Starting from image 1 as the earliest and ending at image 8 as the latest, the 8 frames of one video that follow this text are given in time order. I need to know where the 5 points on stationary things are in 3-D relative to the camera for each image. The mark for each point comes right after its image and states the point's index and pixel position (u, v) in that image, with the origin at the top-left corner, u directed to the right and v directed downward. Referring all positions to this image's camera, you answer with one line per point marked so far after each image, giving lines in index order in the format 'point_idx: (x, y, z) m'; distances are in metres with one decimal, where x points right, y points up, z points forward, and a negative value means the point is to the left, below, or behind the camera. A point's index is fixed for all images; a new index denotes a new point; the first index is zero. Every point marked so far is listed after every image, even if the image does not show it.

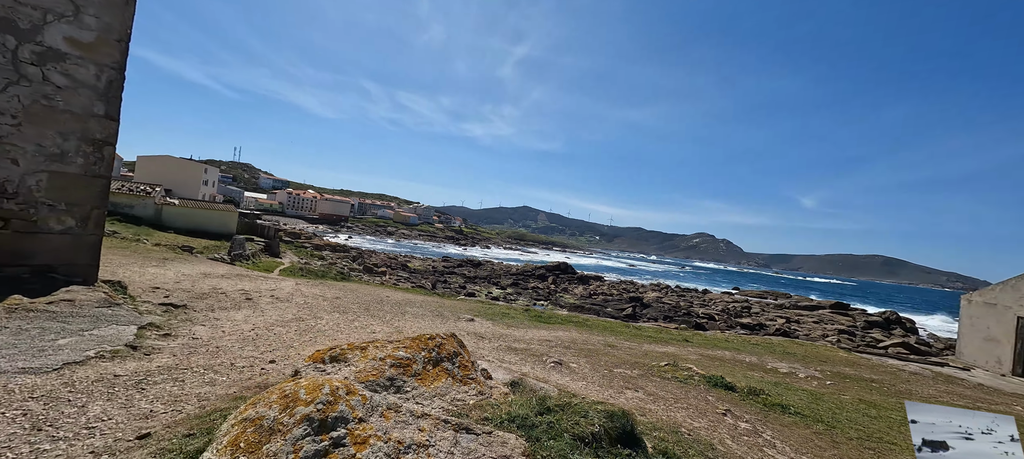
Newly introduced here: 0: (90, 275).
0: (-7.1, -0.8, +7.0) m
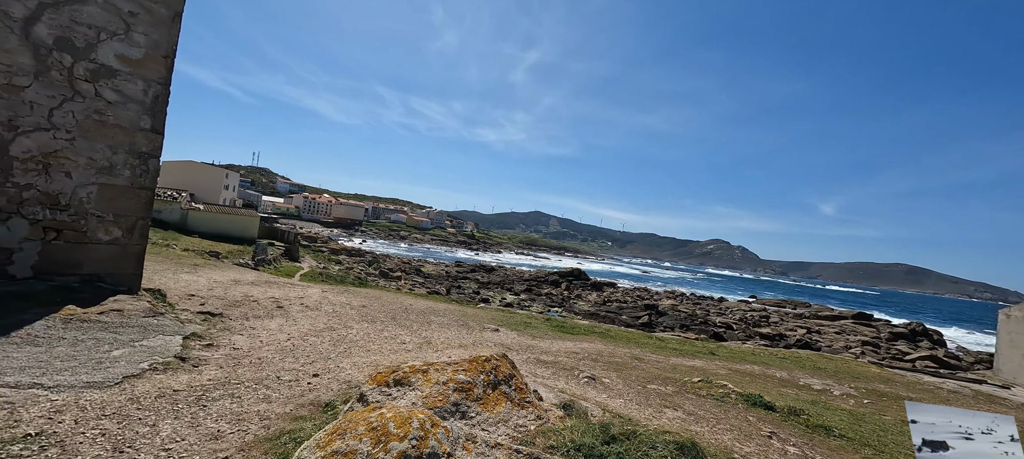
0: (-6.6, -0.9, +7.2) m
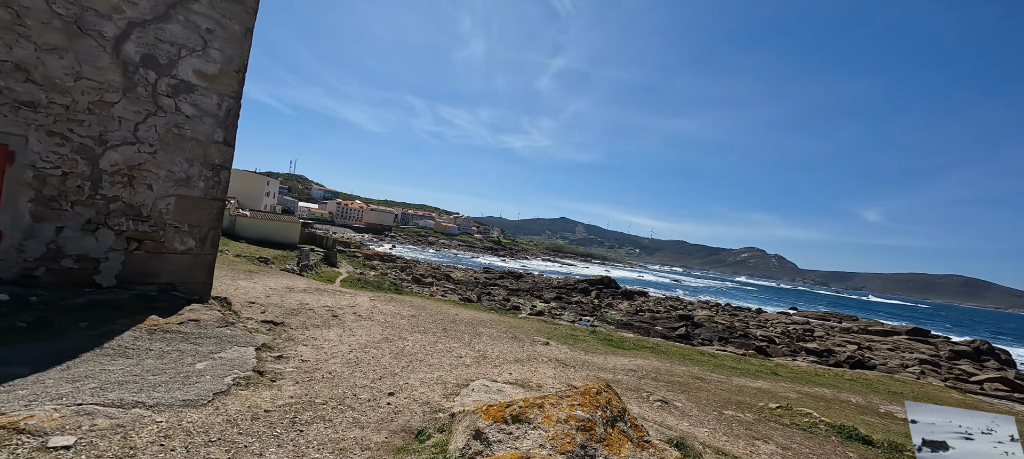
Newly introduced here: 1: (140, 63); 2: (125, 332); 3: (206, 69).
0: (-5.4, -1.1, +7.4) m
1: (-5.7, +2.6, +6.4) m
2: (-4.8, -1.3, +5.1) m
3: (-5.2, +2.7, +7.1) m
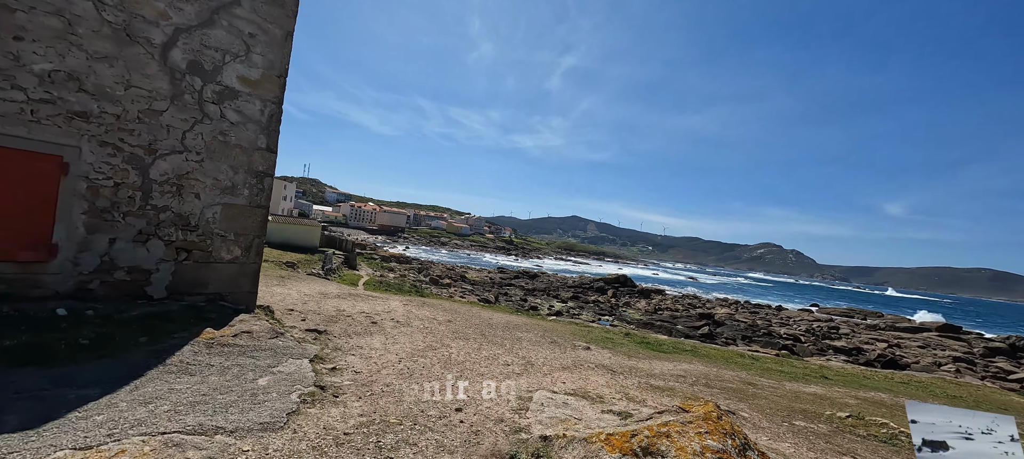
0: (-4.5, -1.3, +7.2) m
1: (-4.9, +2.4, +6.3) m
2: (-3.9, -1.4, +5.0) m
3: (-4.4, +2.6, +7.0) m
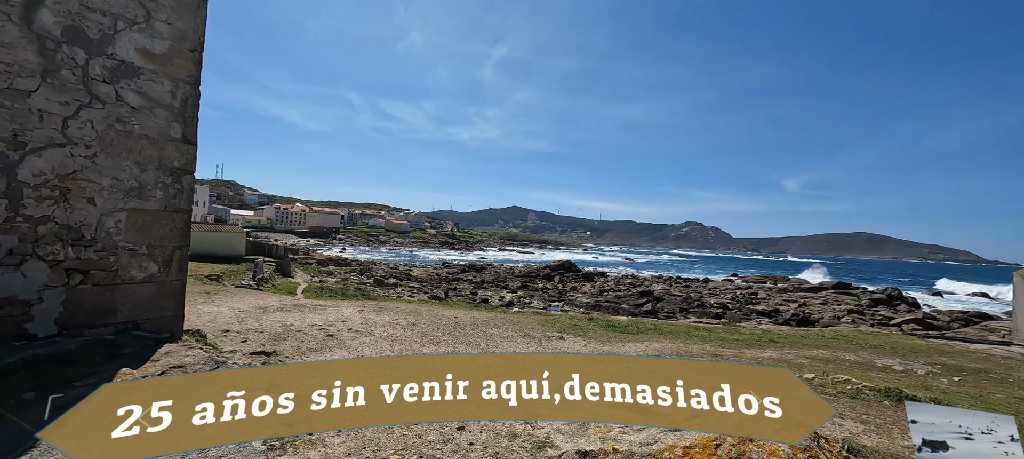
0: (-4.8, -1.4, +5.9) m
1: (-5.2, +2.2, +4.8) m
2: (-3.9, -1.5, +3.8) m
3: (-4.8, +2.5, +5.6) m
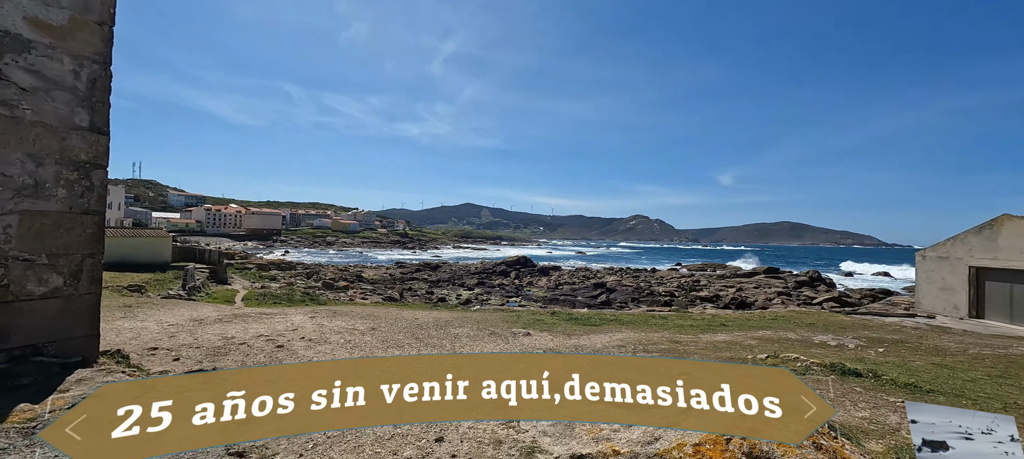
0: (-5.1, -1.5, +5.1) m
1: (-5.6, +2.2, +3.9) m
2: (-4.0, -1.6, +3.0) m
3: (-5.2, +2.4, +4.7) m
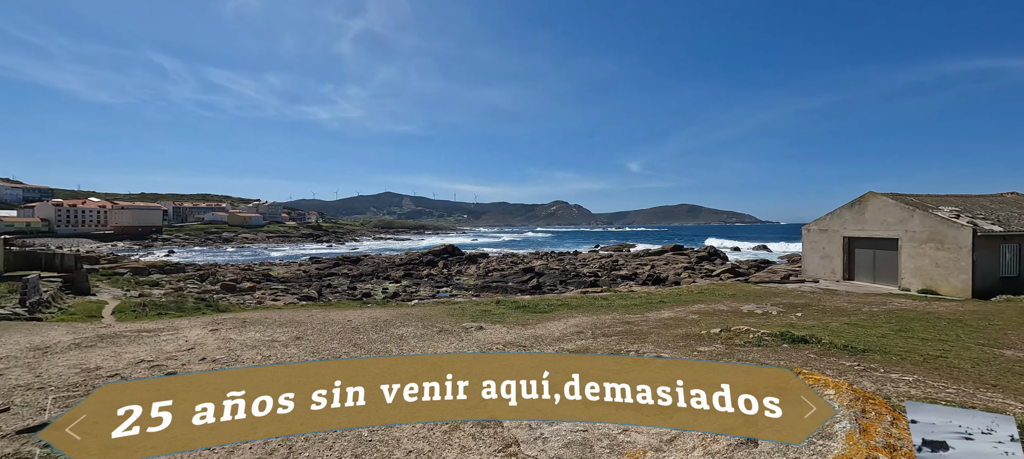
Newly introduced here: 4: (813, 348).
0: (-5.2, -1.4, +3.2) m
1: (-5.5, +2.1, +1.9) m
2: (-3.7, -1.6, +1.5) m
3: (-5.4, +2.4, +2.7) m
4: (+6.0, -2.3, +8.2) m
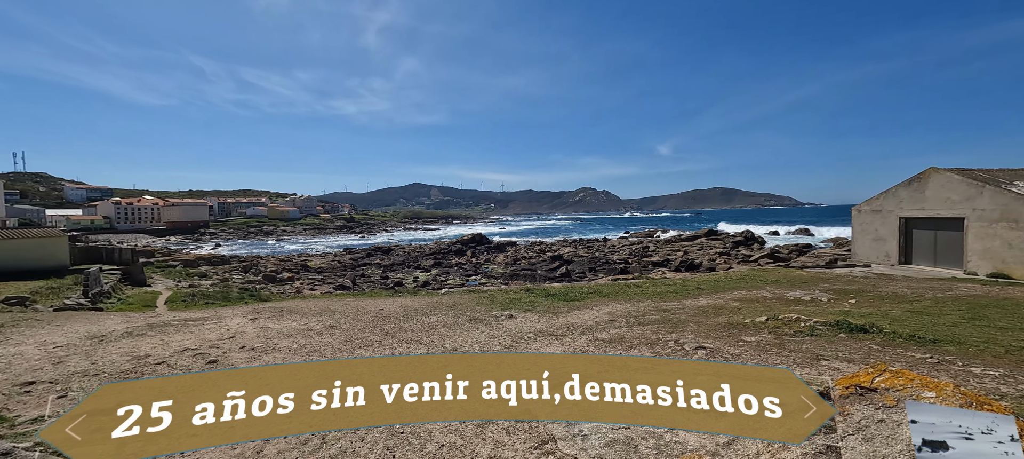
0: (-4.9, -1.4, +3.3) m
1: (-5.4, +2.1, +1.9) m
2: (-3.5, -1.5, +1.5) m
3: (-5.2, +2.4, +2.7) m
4: (+6.6, -2.0, +7.5) m
